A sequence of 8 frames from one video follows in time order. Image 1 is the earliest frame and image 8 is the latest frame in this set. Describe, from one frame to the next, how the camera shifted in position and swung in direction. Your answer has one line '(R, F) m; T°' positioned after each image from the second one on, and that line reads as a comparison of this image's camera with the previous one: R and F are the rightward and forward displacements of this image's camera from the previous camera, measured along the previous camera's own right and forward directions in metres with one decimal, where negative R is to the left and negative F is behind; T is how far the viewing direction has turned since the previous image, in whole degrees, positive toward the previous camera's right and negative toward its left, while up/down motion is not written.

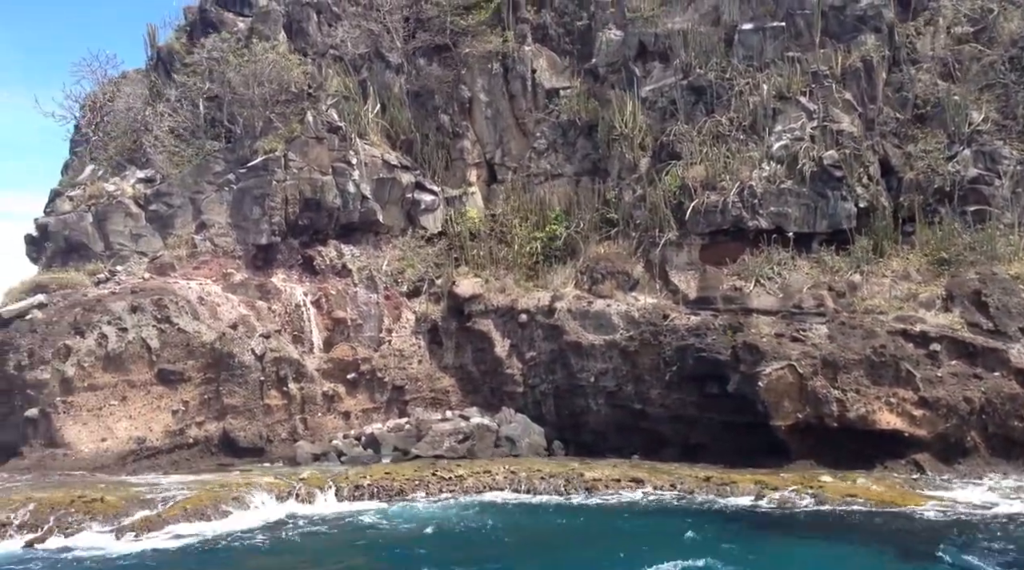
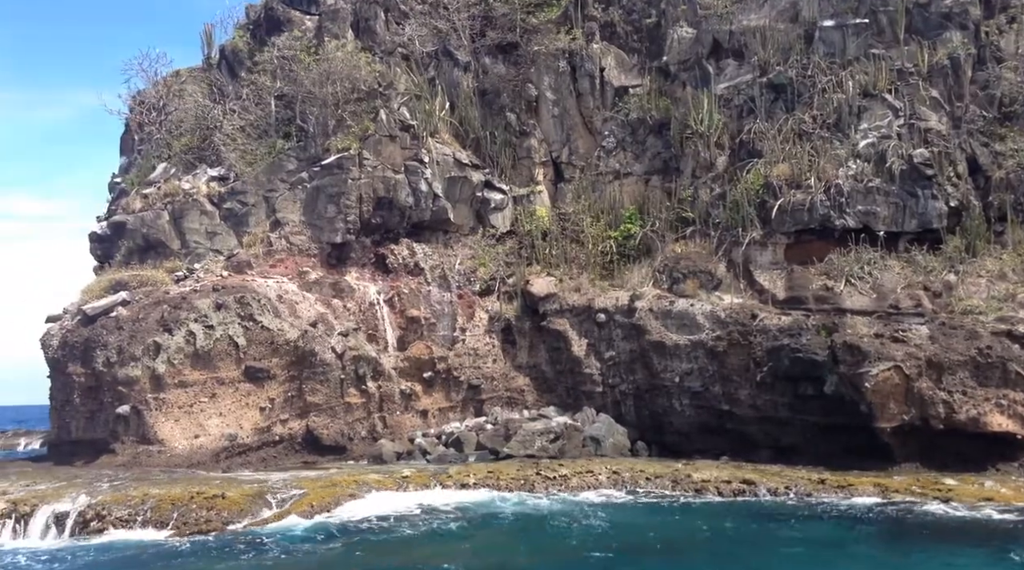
(-1.6, +0.1) m; -1°
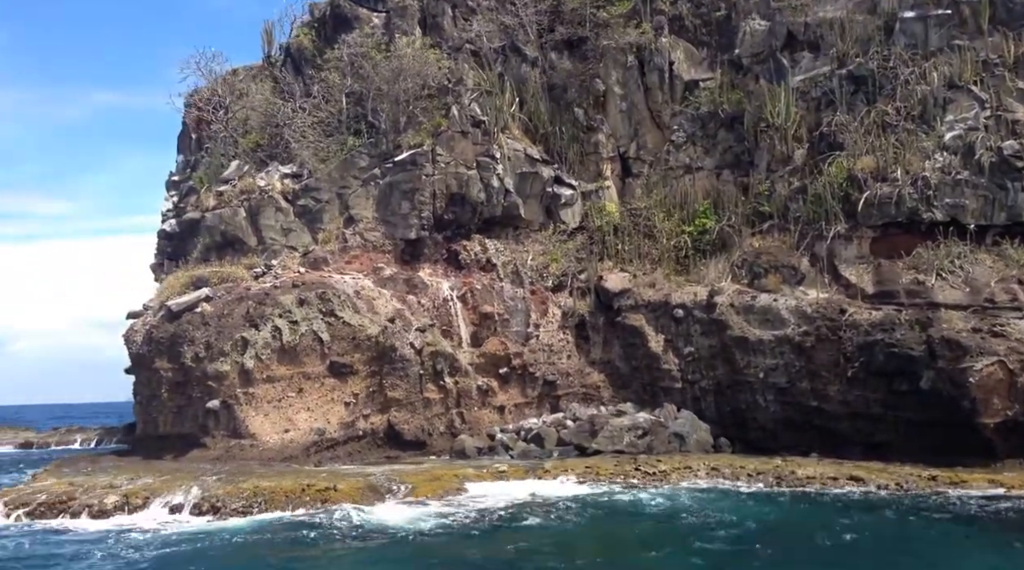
(-1.2, +0.1) m; -2°
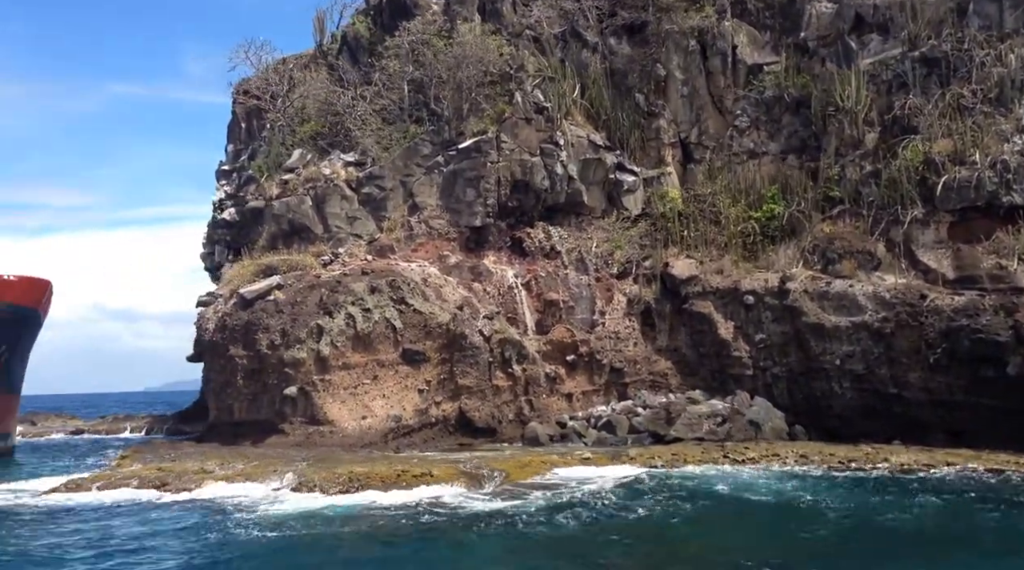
(-1.0, +0.1) m; -2°
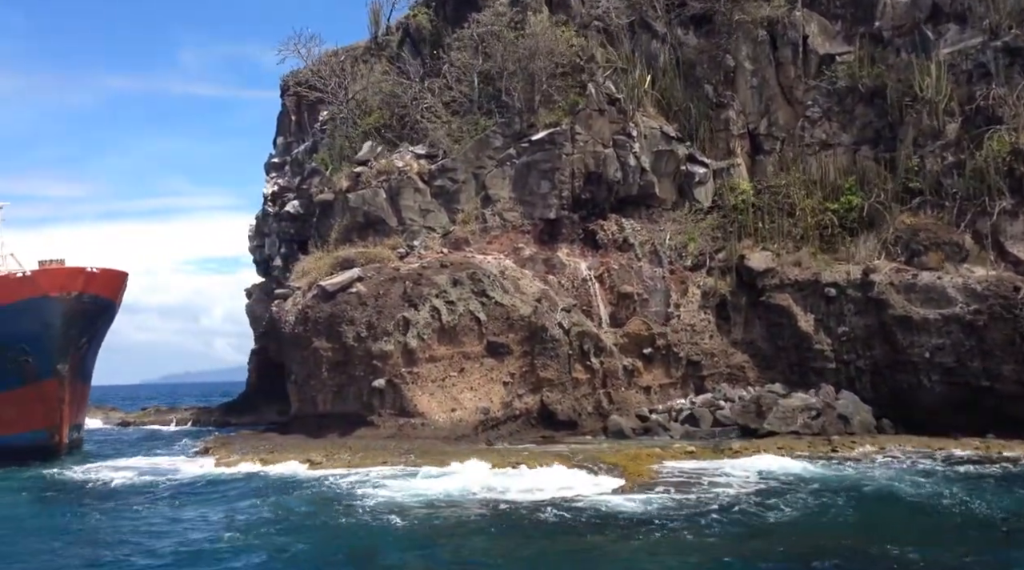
(-1.5, 0.0) m; -1°
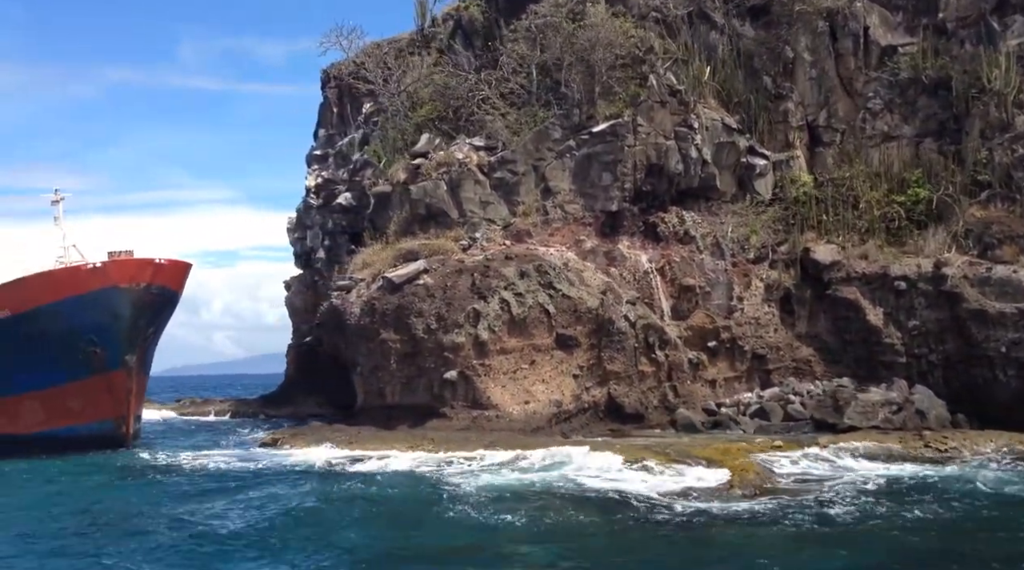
(-1.2, +0.1) m; -1°
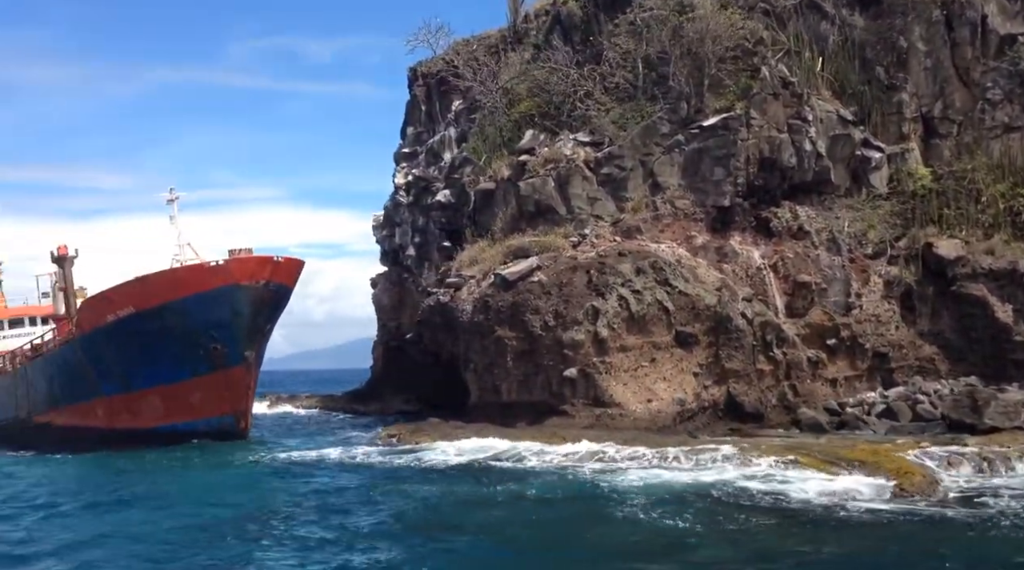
(-1.3, +0.1) m; -4°
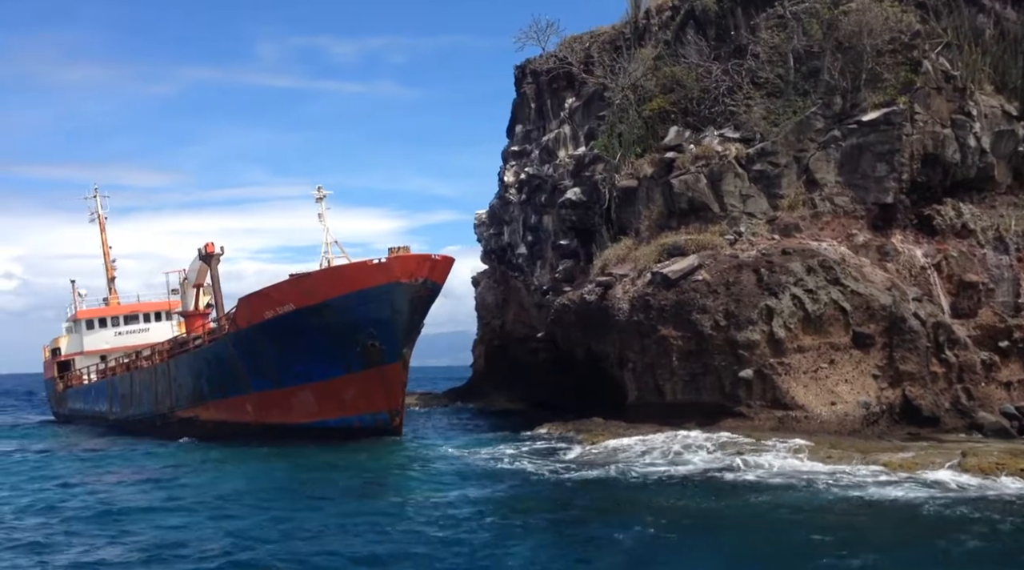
(-2.5, +0.1) m; -4°
